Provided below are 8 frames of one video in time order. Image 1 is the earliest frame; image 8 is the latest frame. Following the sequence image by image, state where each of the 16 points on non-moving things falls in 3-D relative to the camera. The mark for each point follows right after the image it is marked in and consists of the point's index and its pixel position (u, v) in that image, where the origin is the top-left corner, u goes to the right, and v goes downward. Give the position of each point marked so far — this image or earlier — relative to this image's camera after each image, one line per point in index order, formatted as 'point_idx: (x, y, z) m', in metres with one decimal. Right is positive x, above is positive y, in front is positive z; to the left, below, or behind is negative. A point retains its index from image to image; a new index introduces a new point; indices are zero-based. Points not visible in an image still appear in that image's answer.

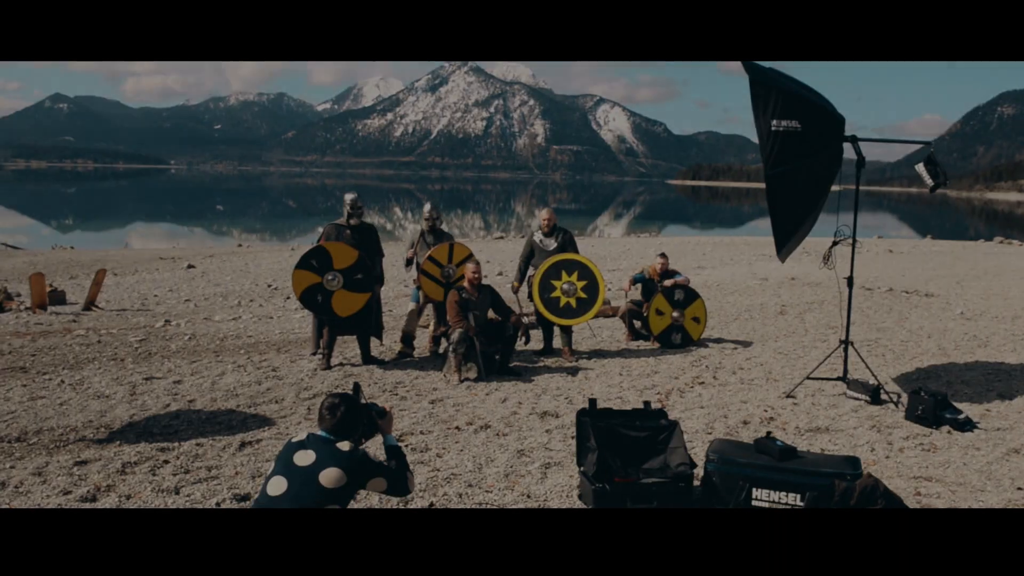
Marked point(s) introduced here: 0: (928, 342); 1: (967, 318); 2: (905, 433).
0: (+6.8, -0.9, +13.4) m
1: (+8.8, -0.6, +16.0) m
2: (+3.8, -1.4, +8.0) m
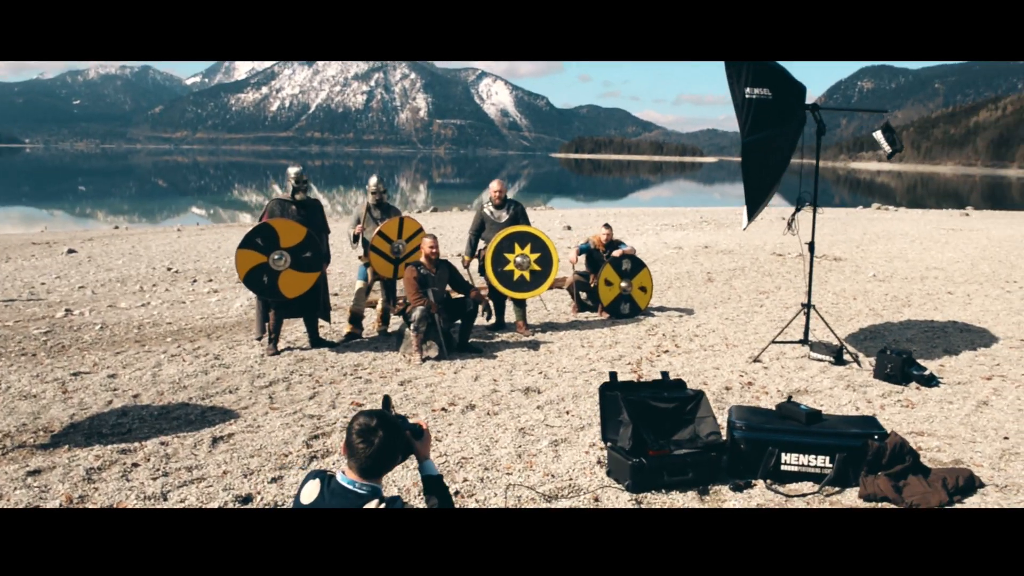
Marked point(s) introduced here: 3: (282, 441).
0: (+5.9, -0.3, +14.0) m
1: (+7.5, +0.2, +16.8) m
2: (+3.7, -1.0, +8.3) m
3: (-1.9, -1.3, +7.0) m
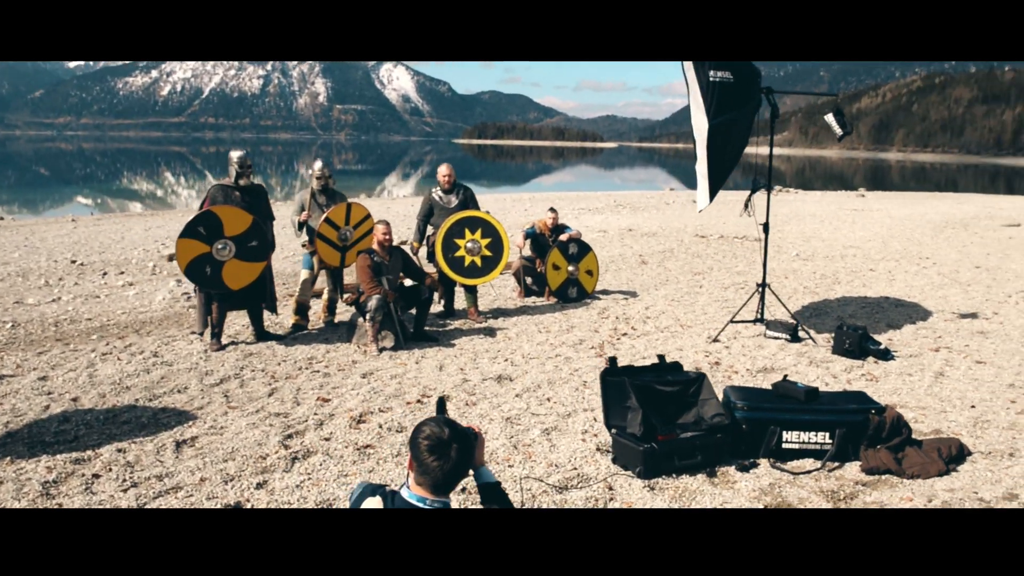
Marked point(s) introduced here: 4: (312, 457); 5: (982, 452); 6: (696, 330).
0: (+4.9, +0.1, +14.4) m
1: (+6.2, +0.6, +17.4) m
2: (+3.4, -0.8, +8.5) m
3: (-2.0, -1.2, +6.6) m
4: (-1.5, -1.3, +6.1) m
5: (+3.4, -1.2, +6.0) m
6: (+2.3, -0.5, +10.3) m
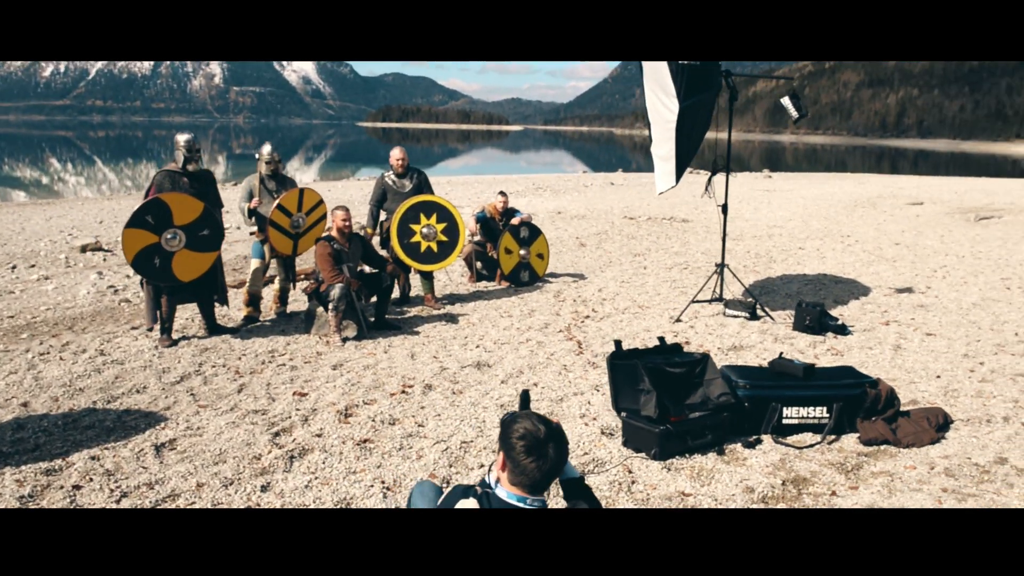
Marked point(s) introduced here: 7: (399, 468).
0: (+3.9, +0.5, +14.8) m
1: (+4.8, +1.1, +17.9) m
2: (+3.1, -0.6, +8.8) m
3: (-2.0, -1.2, +6.3) m
4: (-1.5, -1.2, +5.9) m
5: (+3.4, -1.0, +6.3) m
6: (+1.8, -0.3, +10.5) m
7: (-0.8, -1.2, +5.5) m
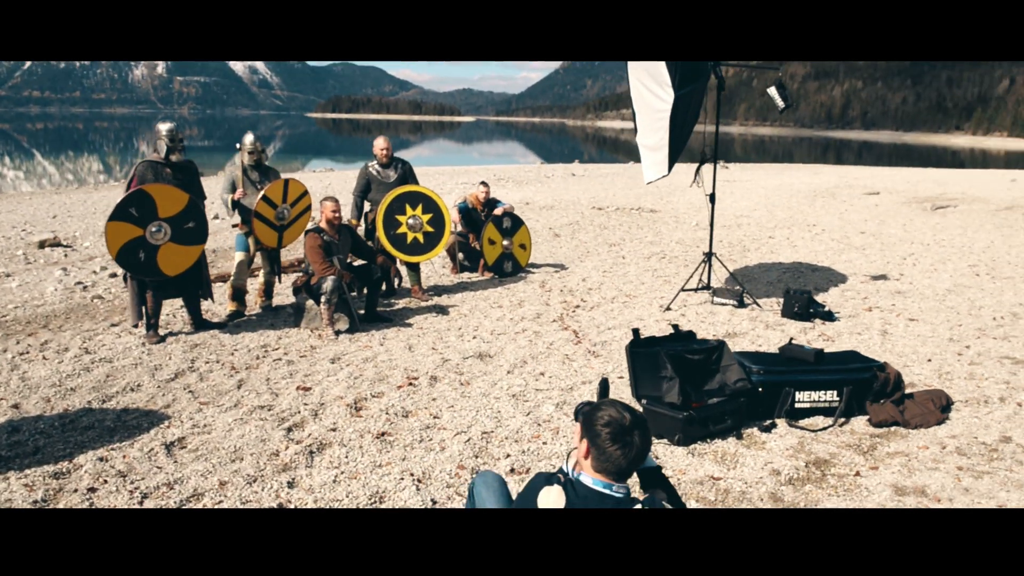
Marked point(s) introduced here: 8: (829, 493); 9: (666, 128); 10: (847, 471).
0: (+3.5, +0.7, +15.1) m
1: (+4.3, +1.3, +18.2) m
2: (+3.1, -0.4, +9.0) m
3: (-1.9, -1.1, +6.2) m
4: (-1.3, -1.1, +5.8) m
5: (+3.6, -0.9, +6.5) m
6: (+1.7, -0.1, +10.6) m
7: (-0.6, -1.1, +5.4) m
8: (+1.9, -1.2, +4.9) m
9: (+1.8, +1.8, +9.4) m
10: (+2.1, -1.2, +5.2) m
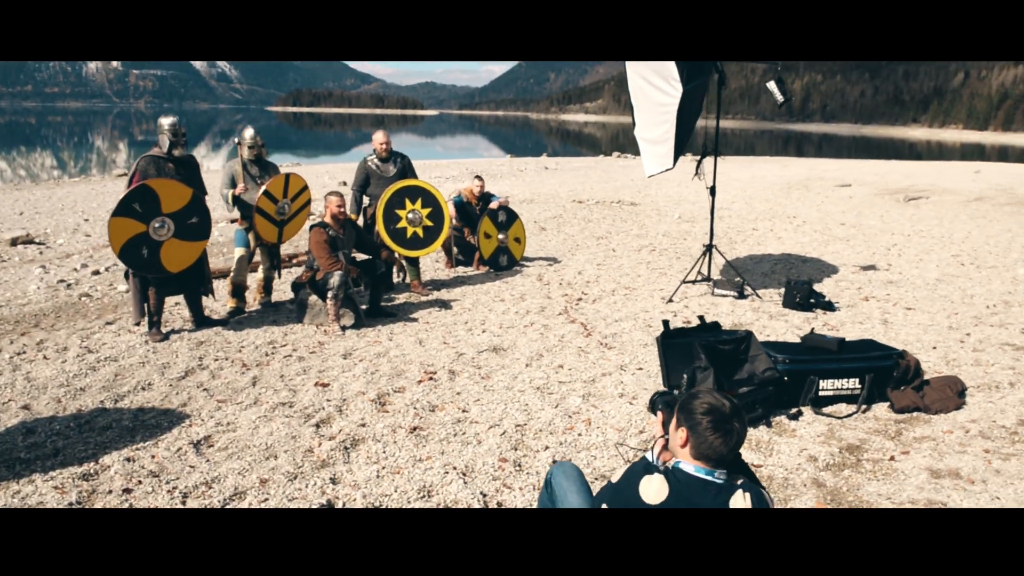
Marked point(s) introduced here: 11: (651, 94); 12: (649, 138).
0: (+3.3, +0.8, +15.2) m
1: (+3.9, +1.5, +18.4) m
2: (+3.2, -0.3, +9.1) m
3: (-1.7, -1.1, +6.1) m
4: (-1.1, -1.1, +5.8) m
5: (+3.8, -0.8, +6.7) m
6: (+1.7, 0.0, +10.7) m
7: (-0.3, -1.1, +5.5) m
8: (+2.2, -1.2, +5.0) m
9: (+1.9, +1.9, +9.5) m
10: (+2.4, -1.1, +5.3) m
11: (+1.6, +2.2, +9.4) m
12: (+1.6, +1.8, +9.9) m
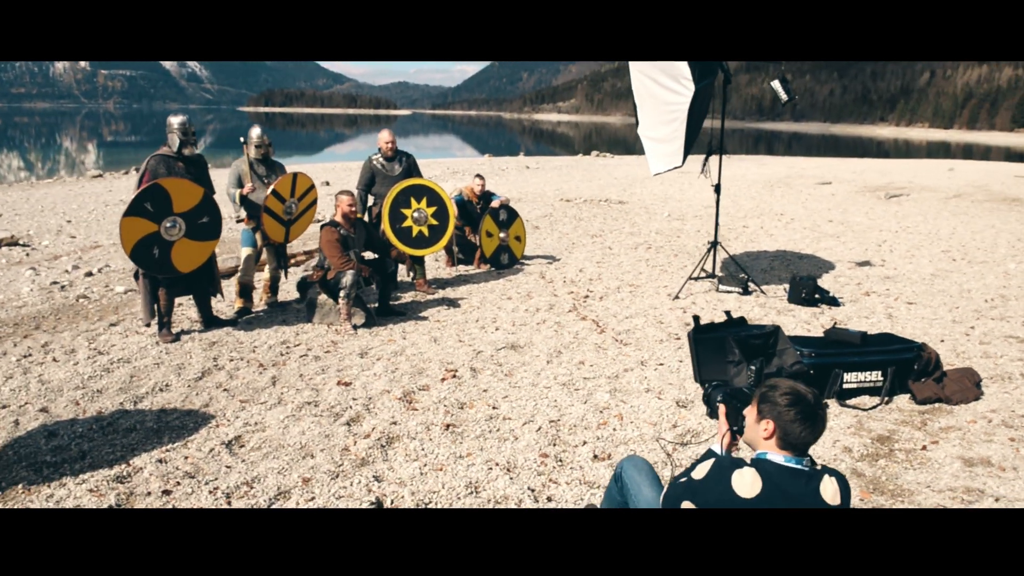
0: (+3.2, +0.9, +15.4) m
1: (+3.7, +1.6, +18.5) m
2: (+3.3, -0.3, +9.3) m
3: (-1.4, -1.1, +6.1) m
4: (-0.8, -1.1, +5.8) m
5: (+4.0, -0.8, +6.9) m
6: (+1.8, 0.0, +10.8) m
7: (-0.1, -1.1, +5.5) m
8: (+2.5, -1.1, +5.1) m
9: (+2.0, +2.0, +9.6) m
10: (+2.7, -1.0, +5.5) m
11: (+1.7, +2.3, +9.5) m
12: (+1.7, +1.8, +10.0) m
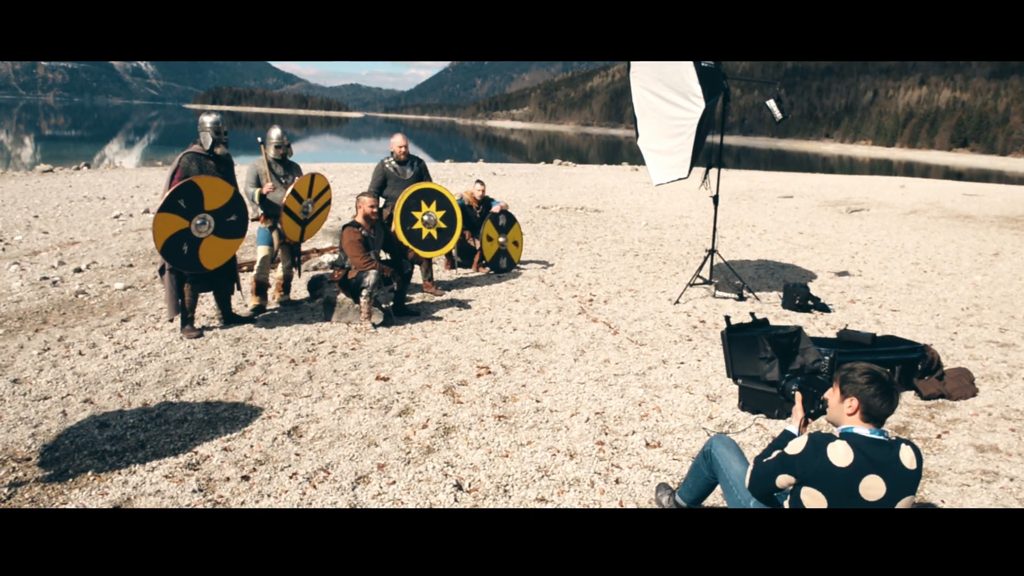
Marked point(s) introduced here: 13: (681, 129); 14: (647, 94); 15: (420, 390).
0: (+3.0, +0.7, +16.0) m
1: (+3.3, +1.4, +19.2) m
2: (+3.5, -0.4, +9.9) m
3: (-1.1, -1.1, +6.5) m
4: (-0.4, -1.1, +6.2) m
5: (+4.3, -0.8, +7.5) m
6: (+1.9, -0.1, +11.3) m
7: (+0.3, -1.1, +5.9) m
8: (+2.9, -1.2, +5.7) m
9: (+2.2, +1.9, +10.2) m
10: (+3.1, -1.1, +6.0) m
11: (+1.9, +2.2, +10.1) m
12: (+1.9, +1.8, +10.5) m
13: (+2.1, +2.0, +10.2) m
14: (+1.7, +2.4, +10.1) m
15: (-0.8, -0.9, +7.3) m
